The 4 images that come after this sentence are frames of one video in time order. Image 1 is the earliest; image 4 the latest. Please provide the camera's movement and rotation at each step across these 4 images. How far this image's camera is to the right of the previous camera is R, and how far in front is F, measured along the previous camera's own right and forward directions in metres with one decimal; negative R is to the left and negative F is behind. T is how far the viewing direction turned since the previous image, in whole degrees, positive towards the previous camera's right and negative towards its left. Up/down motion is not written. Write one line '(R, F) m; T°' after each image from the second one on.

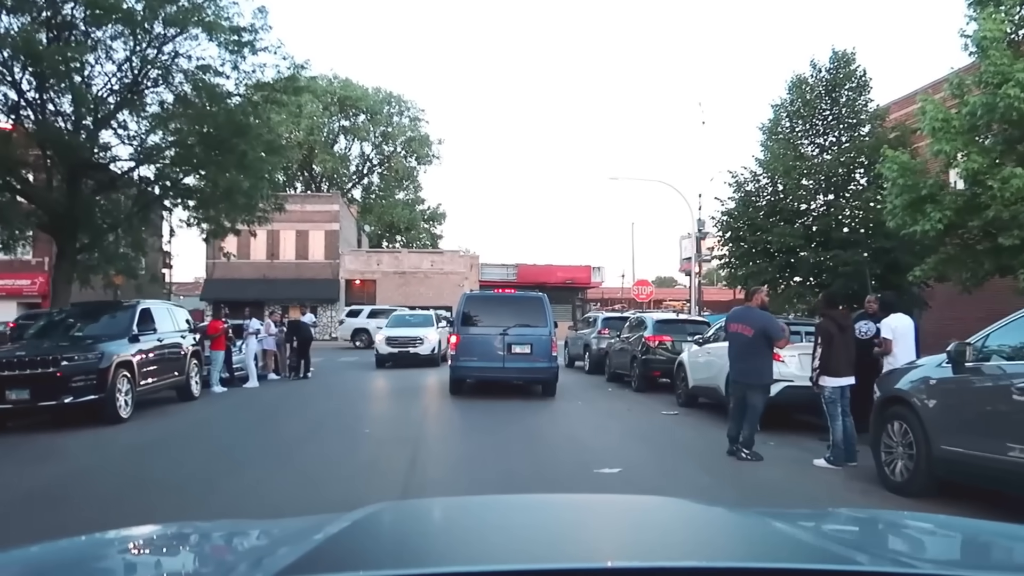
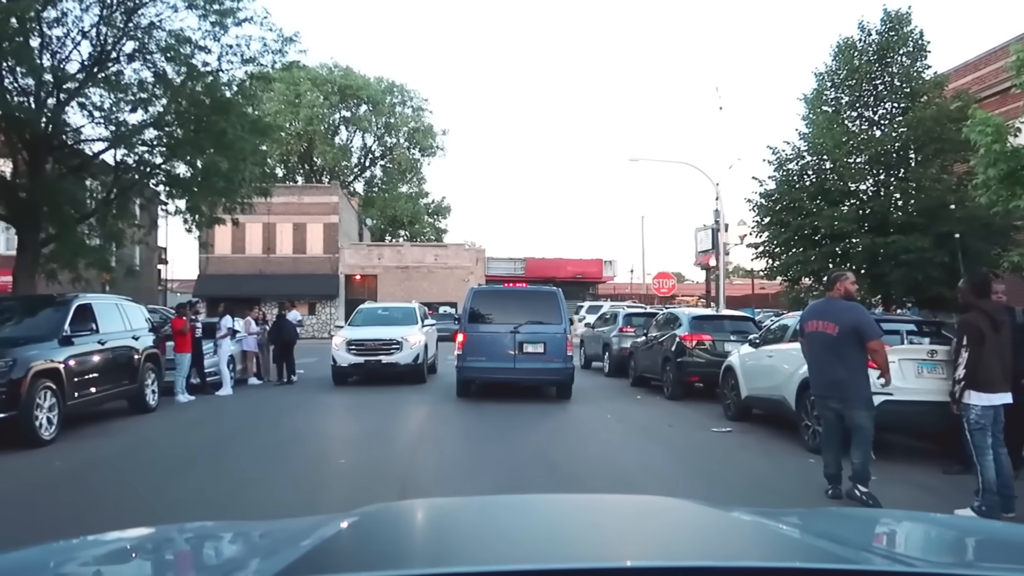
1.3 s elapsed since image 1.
(-0.1, +2.1) m; 0°
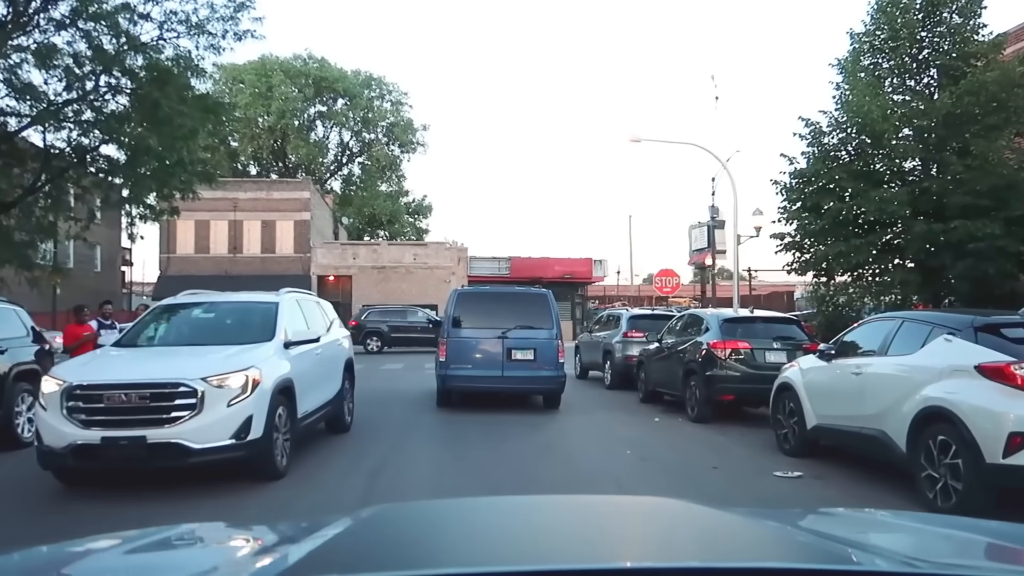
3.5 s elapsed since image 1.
(0.0, +2.6) m; +1°
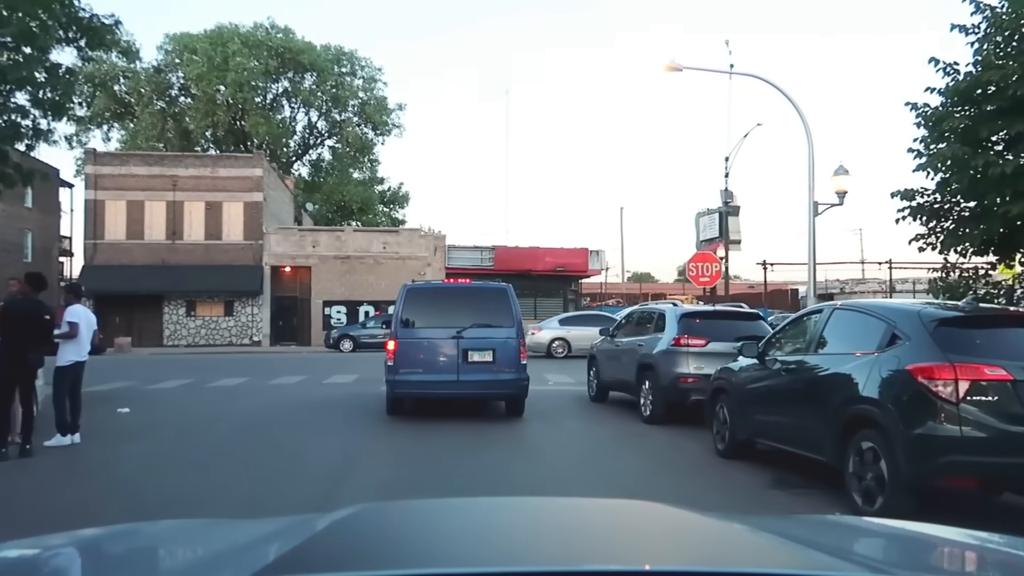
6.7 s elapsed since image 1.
(-0.1, +5.2) m; +1°
